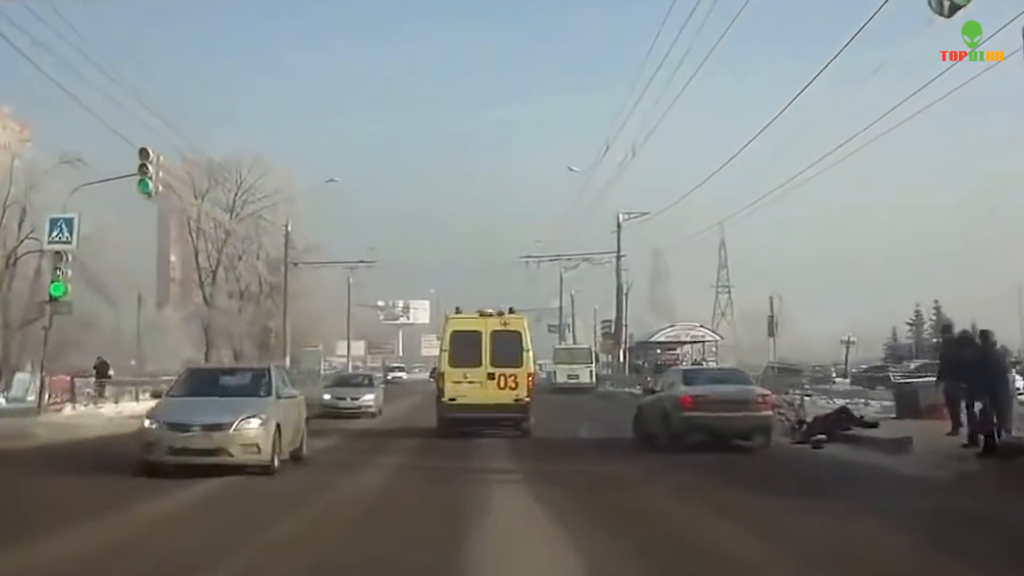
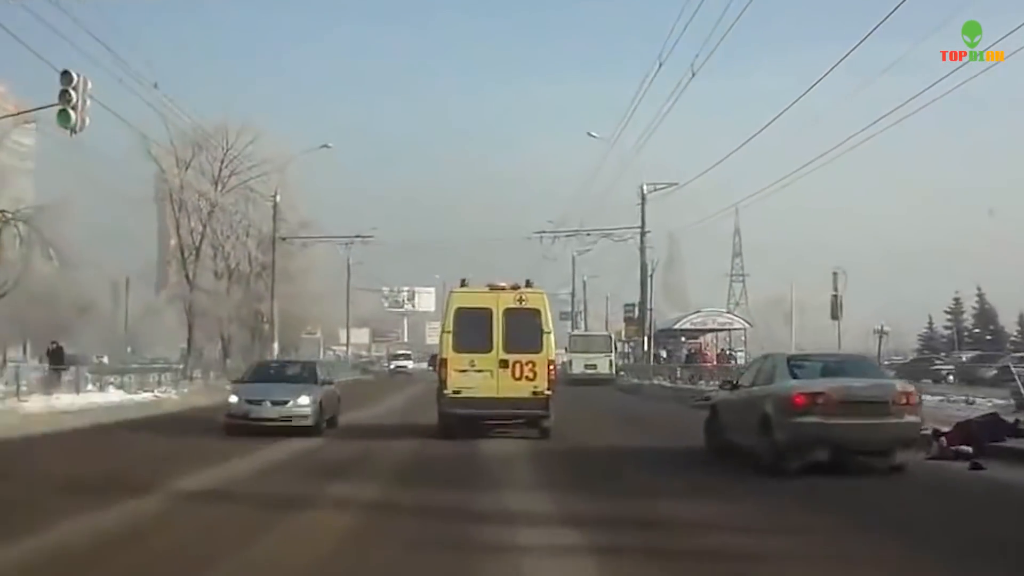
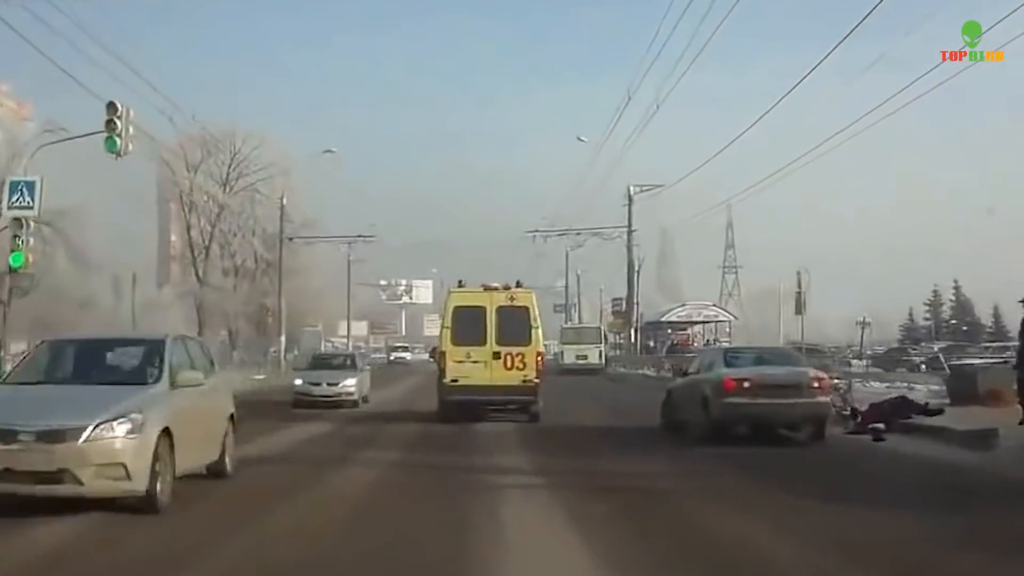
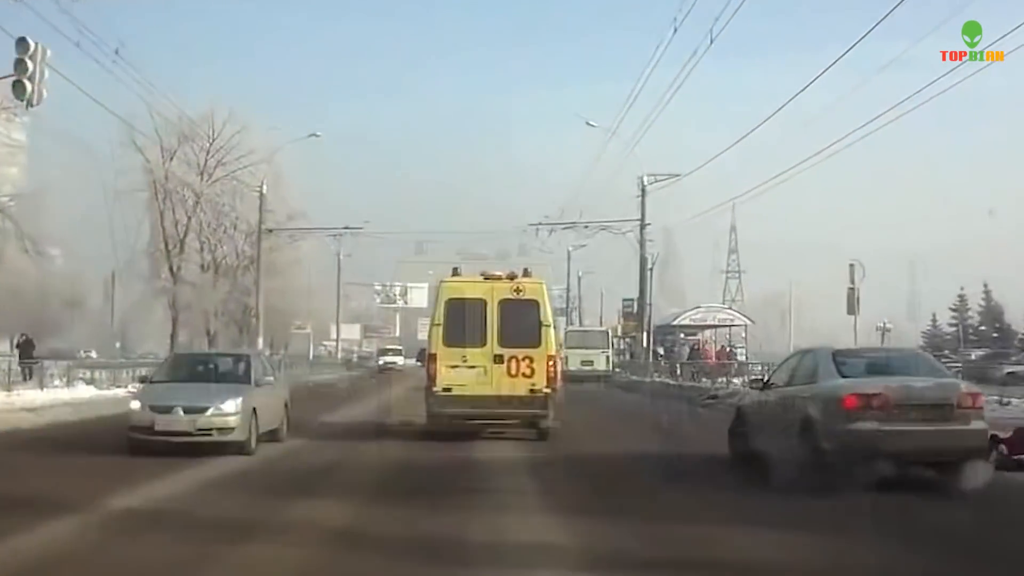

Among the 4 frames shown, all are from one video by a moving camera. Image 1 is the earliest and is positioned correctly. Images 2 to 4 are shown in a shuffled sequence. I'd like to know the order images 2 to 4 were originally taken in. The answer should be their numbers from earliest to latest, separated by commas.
3, 2, 4
